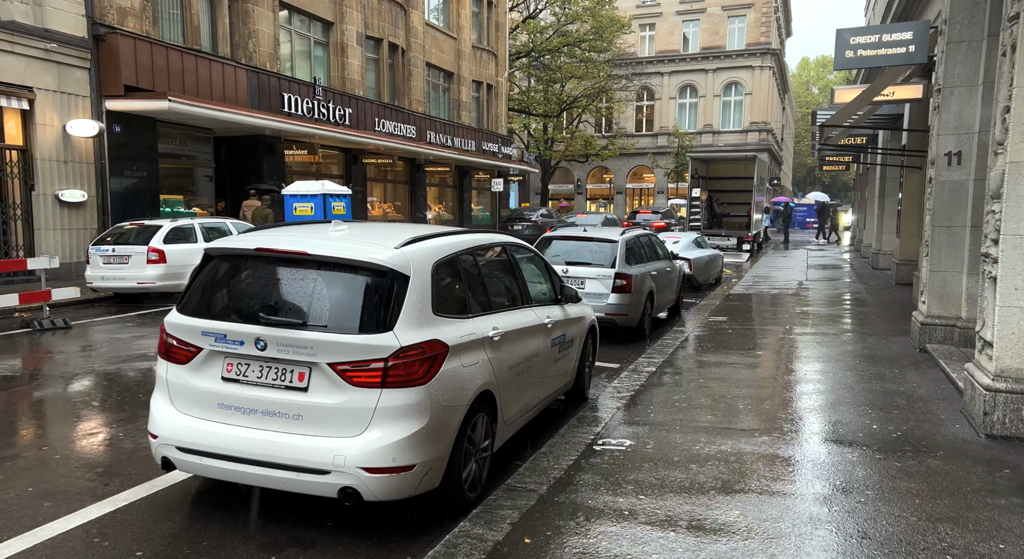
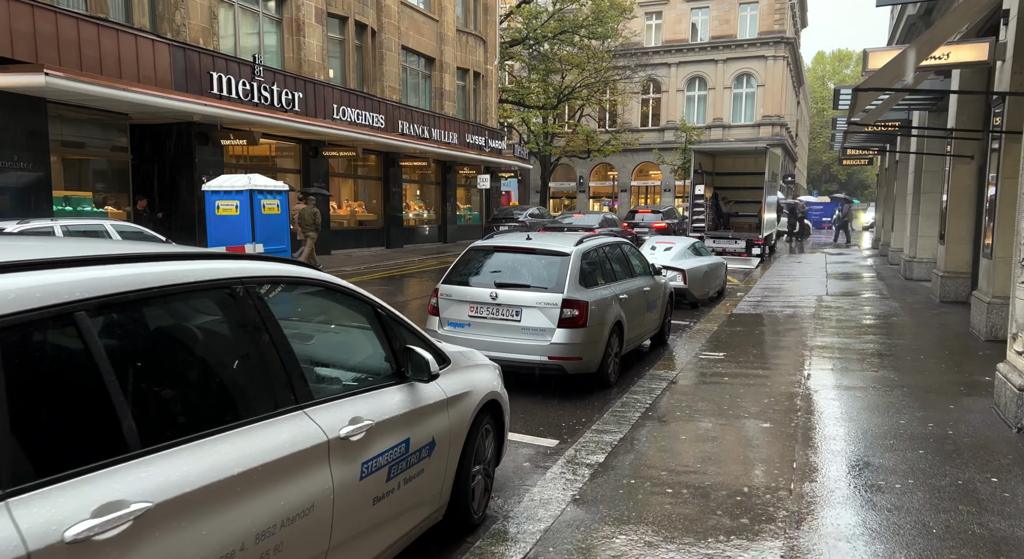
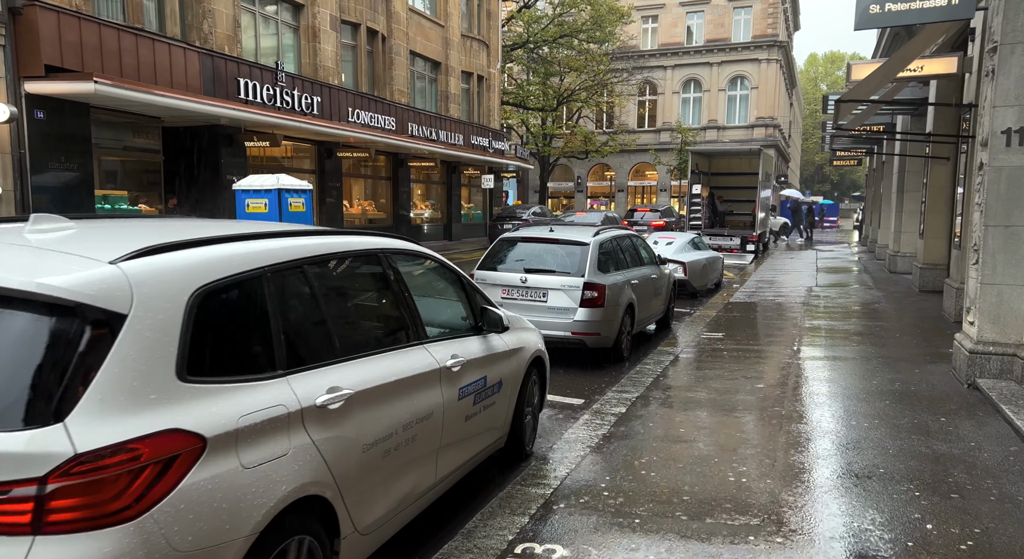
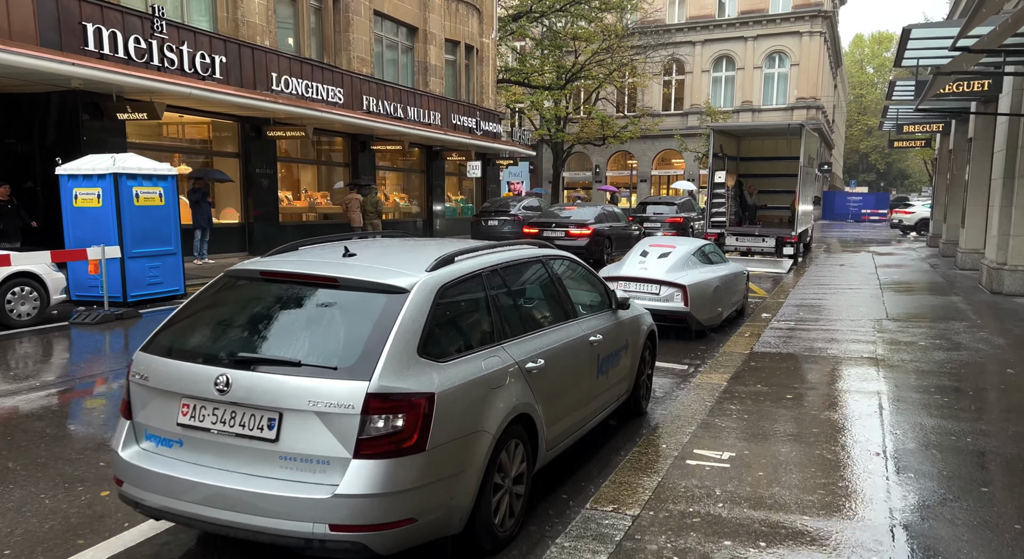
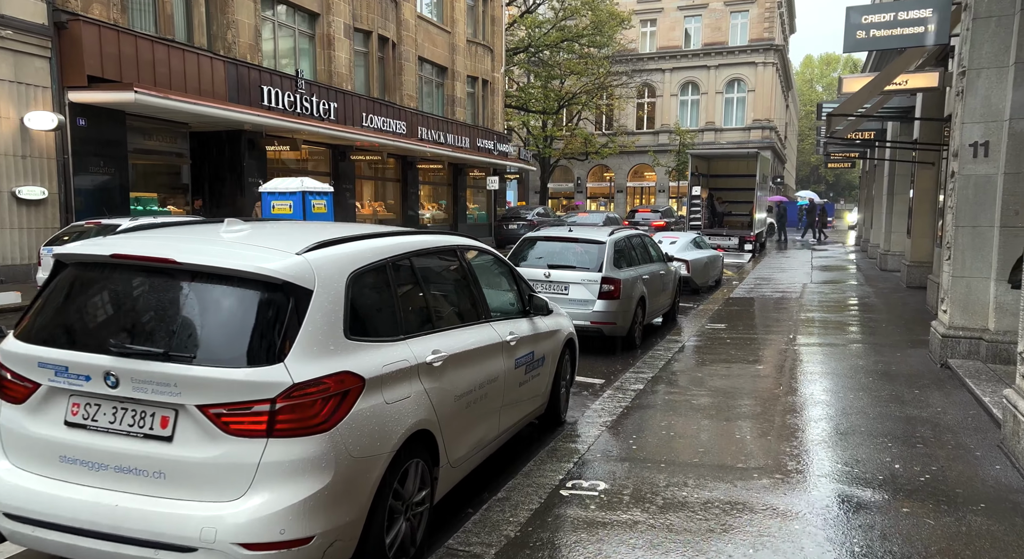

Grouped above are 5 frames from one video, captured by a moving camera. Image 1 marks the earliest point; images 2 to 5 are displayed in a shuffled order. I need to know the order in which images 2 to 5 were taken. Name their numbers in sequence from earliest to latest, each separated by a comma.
5, 3, 2, 4
